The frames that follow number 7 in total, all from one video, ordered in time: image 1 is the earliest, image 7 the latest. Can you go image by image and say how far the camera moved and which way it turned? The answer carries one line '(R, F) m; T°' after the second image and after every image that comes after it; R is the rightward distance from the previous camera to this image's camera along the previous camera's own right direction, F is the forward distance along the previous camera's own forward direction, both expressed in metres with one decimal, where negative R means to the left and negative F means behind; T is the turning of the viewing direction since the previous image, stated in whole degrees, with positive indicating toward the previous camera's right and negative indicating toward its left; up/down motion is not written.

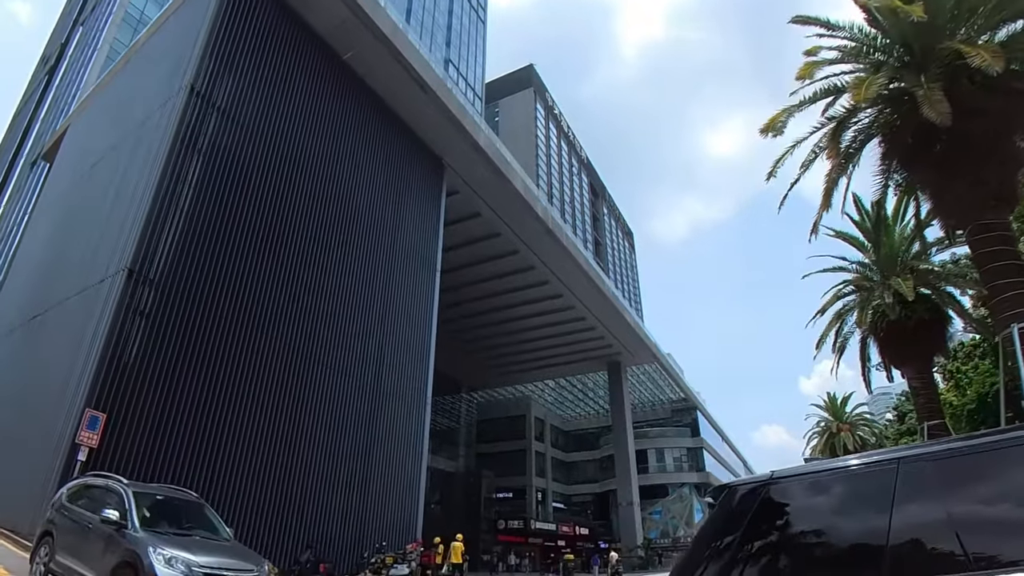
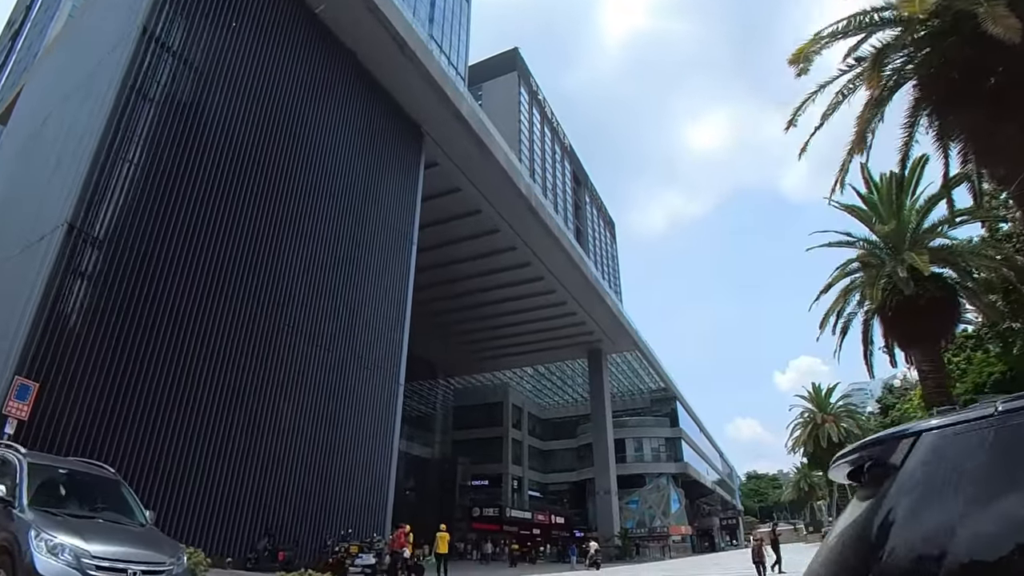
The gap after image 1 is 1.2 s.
(0.0, +1.3) m; +2°
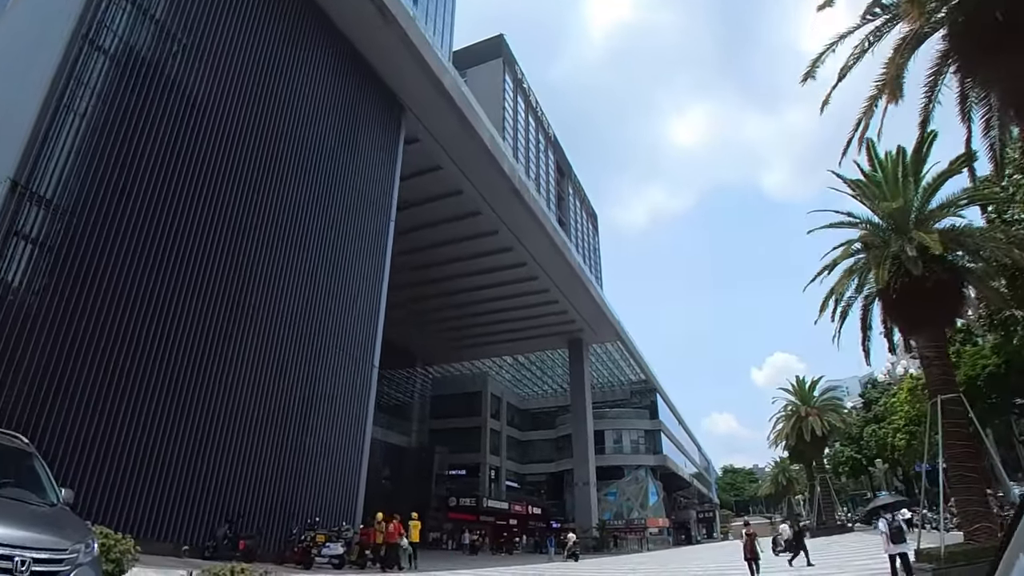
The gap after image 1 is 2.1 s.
(-0.1, +0.9) m; +2°
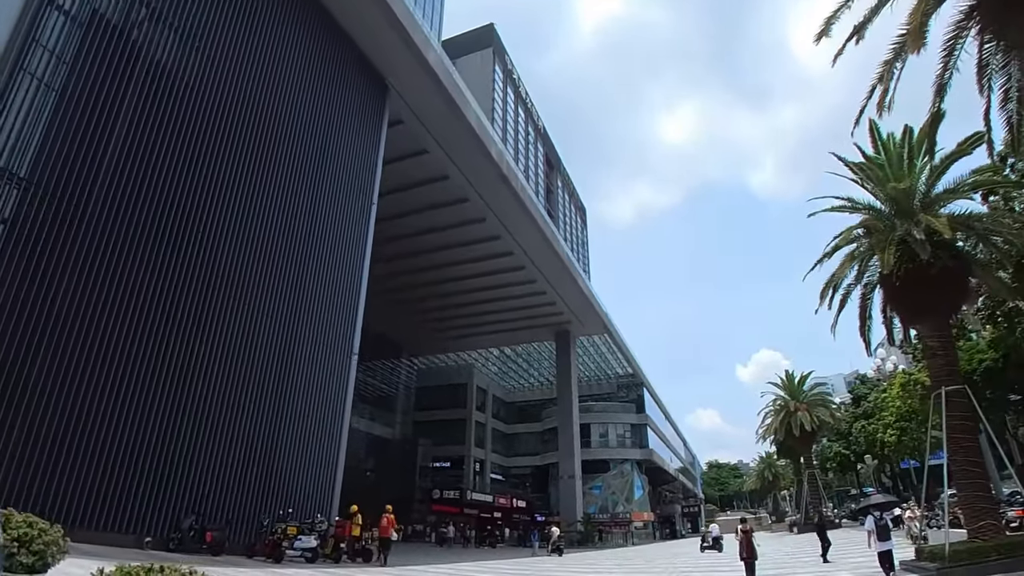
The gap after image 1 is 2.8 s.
(0.0, +0.7) m; +1°
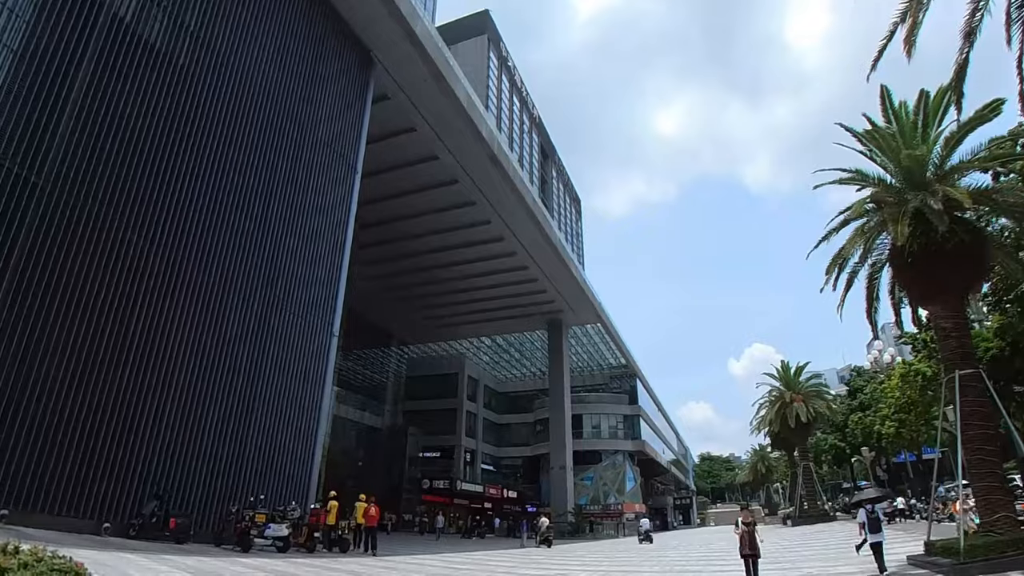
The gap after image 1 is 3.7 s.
(+0.1, +0.8) m; +1°
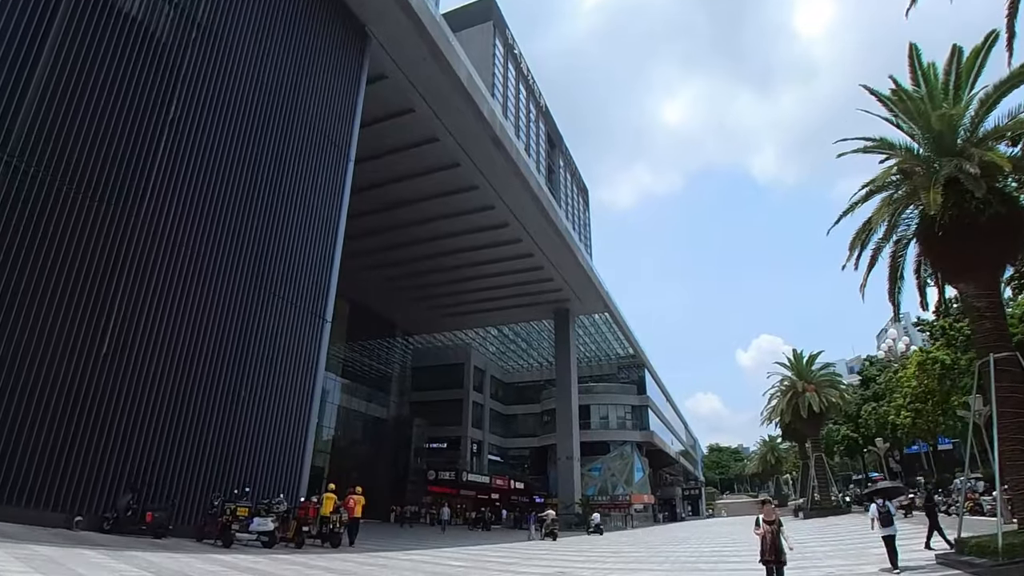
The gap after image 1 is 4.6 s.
(+0.2, +0.8) m; -1°
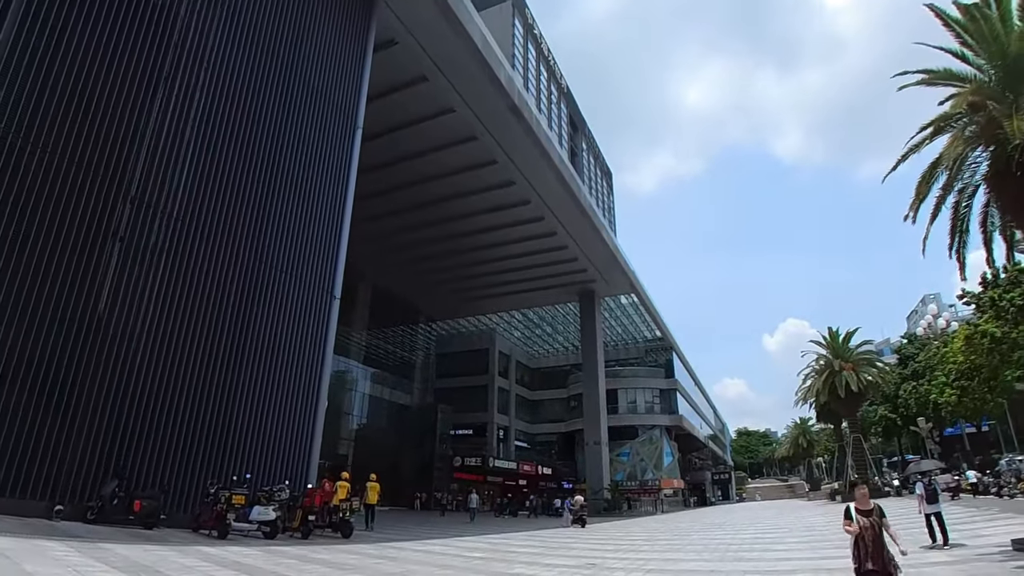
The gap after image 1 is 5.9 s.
(+0.2, +1.1) m; -2°
